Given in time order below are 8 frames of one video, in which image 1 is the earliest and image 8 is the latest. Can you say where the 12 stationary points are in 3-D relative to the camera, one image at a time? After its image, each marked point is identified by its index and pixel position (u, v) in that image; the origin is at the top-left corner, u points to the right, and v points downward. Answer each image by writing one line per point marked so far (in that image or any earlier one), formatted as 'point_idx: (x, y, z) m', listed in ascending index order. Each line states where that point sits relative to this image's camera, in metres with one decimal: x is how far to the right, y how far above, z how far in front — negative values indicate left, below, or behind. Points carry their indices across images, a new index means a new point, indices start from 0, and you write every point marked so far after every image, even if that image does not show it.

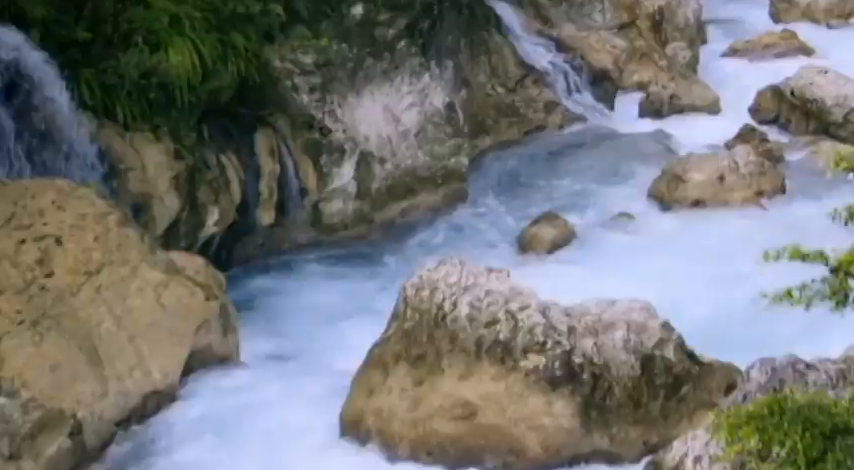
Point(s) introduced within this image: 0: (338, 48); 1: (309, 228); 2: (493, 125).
0: (-1.0, +2.0, +12.4) m
1: (-1.3, +0.1, +12.4) m
2: (+0.8, +1.4, +14.7) m
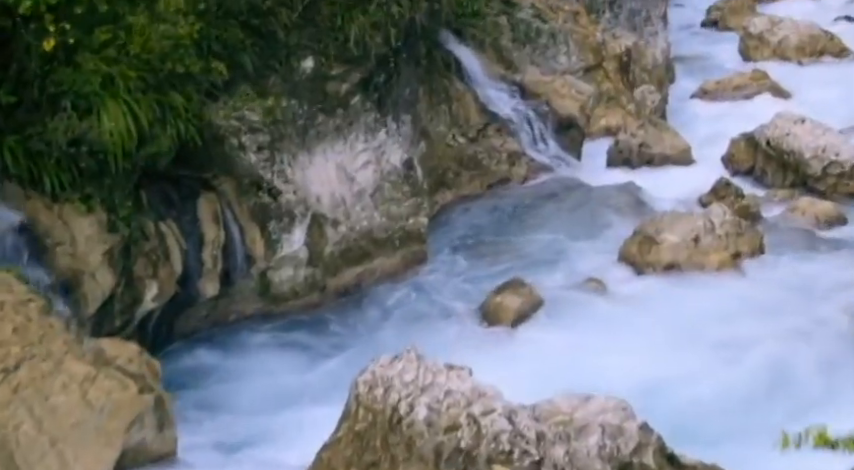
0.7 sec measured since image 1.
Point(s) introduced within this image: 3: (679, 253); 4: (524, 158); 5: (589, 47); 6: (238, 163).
0: (-1.4, +1.3, +11.6) m
1: (-1.7, -0.6, +11.5) m
2: (+0.3, +0.7, +14.0) m
3: (+2.6, -0.2, +11.8) m
4: (+1.2, +1.0, +14.6) m
5: (+2.3, +2.6, +16.4) m
6: (-1.8, +0.7, +11.3) m
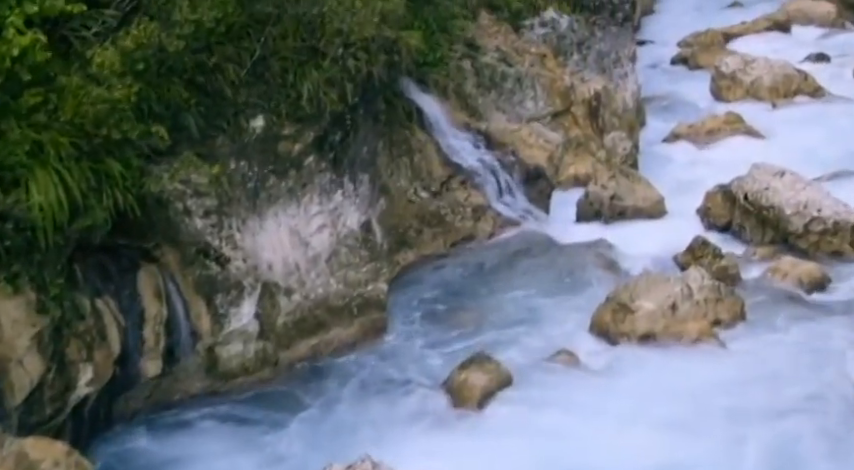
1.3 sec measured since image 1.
0: (-1.8, +0.7, +10.8) m
1: (-2.1, -1.3, +10.7) m
2: (-0.1, 0.0, +13.2) m
3: (+2.2, -0.8, +11.1) m
4: (+0.8, +0.3, +13.9) m
5: (+1.7, +1.9, +15.7) m
6: (-2.2, +0.1, +10.4) m
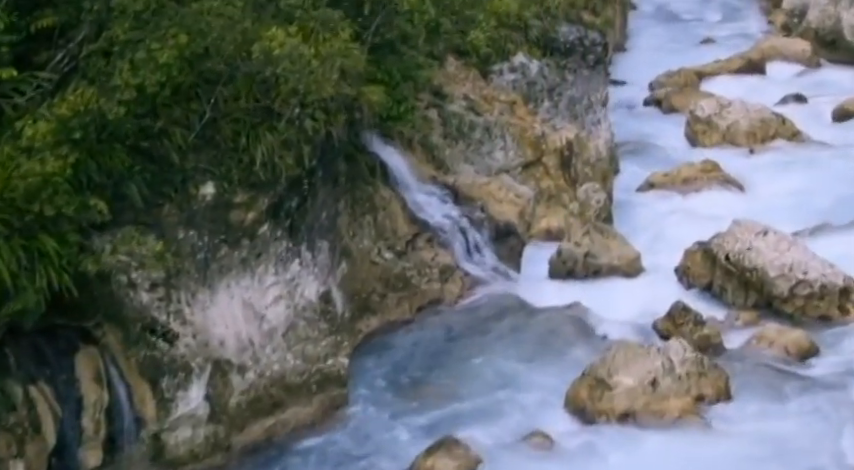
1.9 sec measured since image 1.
0: (-2.1, 0.0, +10.0) m
1: (-2.4, -1.9, +9.9) m
2: (-0.5, -0.7, +12.4) m
3: (+1.9, -1.5, +10.4) m
4: (+0.4, -0.4, +13.2) m
5: (+1.3, +1.2, +15.0) m
6: (-2.5, -0.6, +9.6) m
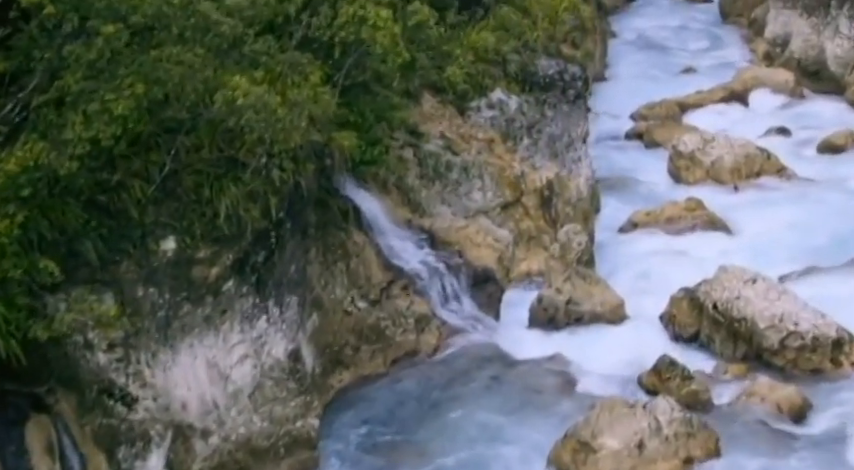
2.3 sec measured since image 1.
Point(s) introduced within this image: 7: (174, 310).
0: (-2.3, -0.5, +9.4) m
1: (-2.6, -2.4, +9.3) m
2: (-0.8, -1.2, +11.9) m
3: (+1.6, -1.9, +9.9) m
4: (+0.1, -0.9, +12.7) m
5: (+1.0, +0.7, +14.5) m
6: (-2.7, -1.1, +9.1) m
7: (-2.1, -0.6, +9.7) m
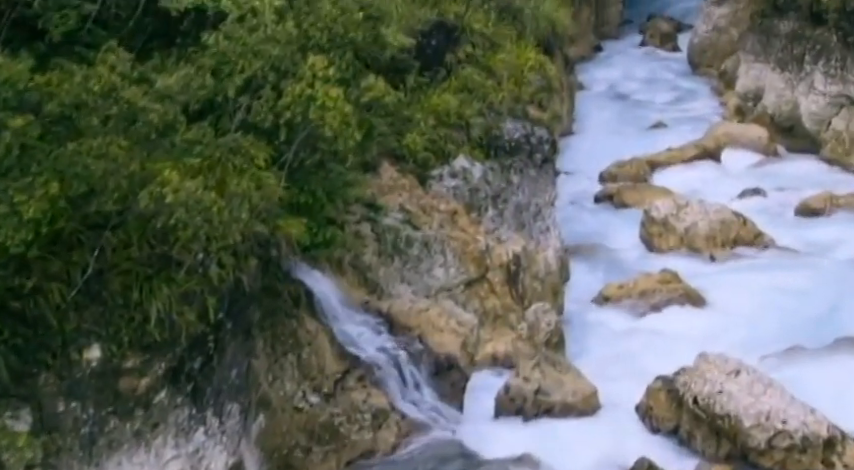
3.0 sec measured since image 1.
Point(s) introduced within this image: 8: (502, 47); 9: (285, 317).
0: (-2.7, -1.3, +8.4) m
1: (-2.9, -3.2, +8.2) m
2: (-1.2, -2.1, +10.9) m
3: (+1.3, -2.7, +8.9) m
4: (-0.3, -1.8, +11.7) m
5: (+0.5, -0.2, +13.6) m
6: (-3.0, -1.8, +8.0) m
7: (-2.5, -1.4, +8.7) m
8: (+1.1, +2.8, +17.0) m
9: (-1.4, -0.8, +11.2) m
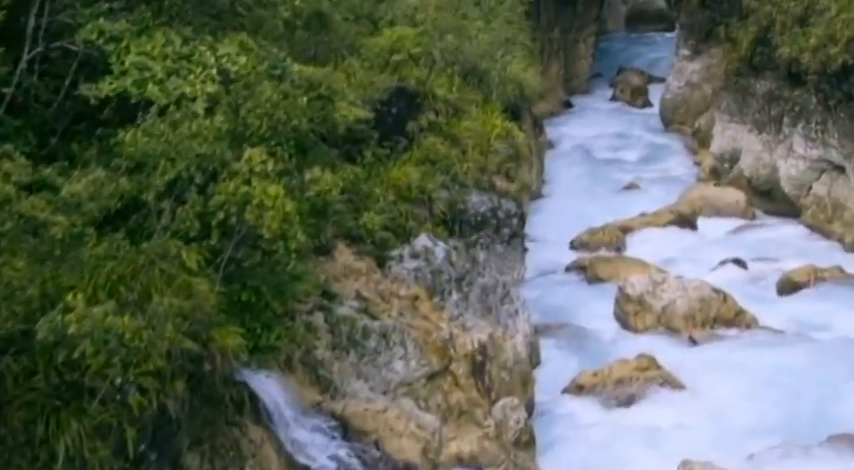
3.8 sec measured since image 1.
0: (-3.0, -2.1, +7.3) m
1: (-3.2, -4.0, +6.9) m
2: (-1.5, -3.0, +9.7) m
3: (+1.0, -3.5, +7.8) m
4: (-0.7, -2.7, +10.6) m
5: (+0.1, -1.2, +12.6) m
6: (-3.3, -2.6, +6.8) m
7: (-2.8, -2.2, +7.5) m
8: (+0.6, +1.7, +16.1) m
9: (-1.8, -1.7, +10.1) m
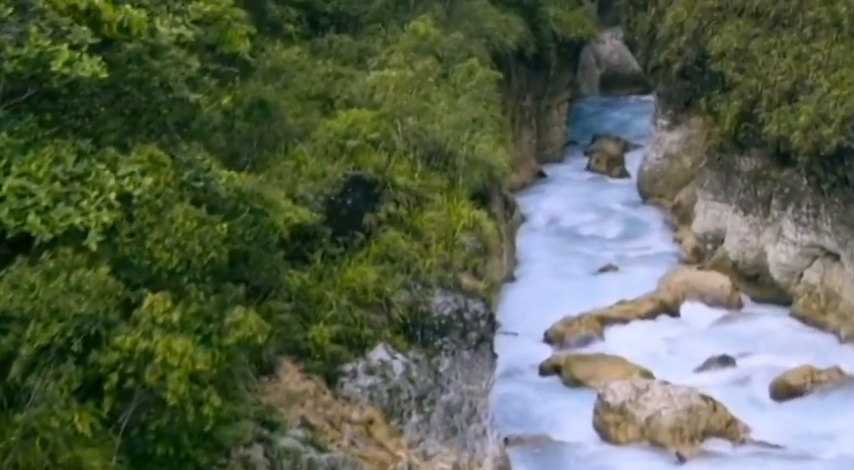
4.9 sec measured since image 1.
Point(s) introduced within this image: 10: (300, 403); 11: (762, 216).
0: (-3.3, -3.0, +5.6) m
1: (-3.5, -4.9, +5.2) m
2: (-1.9, -4.0, +8.1) m
3: (+0.7, -4.4, +6.2) m
4: (-1.1, -3.7, +8.9) m
5: (-0.4, -2.3, +11.0) m
6: (-3.6, -3.5, +5.1) m
7: (-3.1, -3.2, +5.9) m
8: (0.0, +0.4, +14.6) m
9: (-2.1, -2.7, +8.5) m
10: (-1.2, -1.6, +11.2) m
11: (+5.4, +0.3, +18.6) m
